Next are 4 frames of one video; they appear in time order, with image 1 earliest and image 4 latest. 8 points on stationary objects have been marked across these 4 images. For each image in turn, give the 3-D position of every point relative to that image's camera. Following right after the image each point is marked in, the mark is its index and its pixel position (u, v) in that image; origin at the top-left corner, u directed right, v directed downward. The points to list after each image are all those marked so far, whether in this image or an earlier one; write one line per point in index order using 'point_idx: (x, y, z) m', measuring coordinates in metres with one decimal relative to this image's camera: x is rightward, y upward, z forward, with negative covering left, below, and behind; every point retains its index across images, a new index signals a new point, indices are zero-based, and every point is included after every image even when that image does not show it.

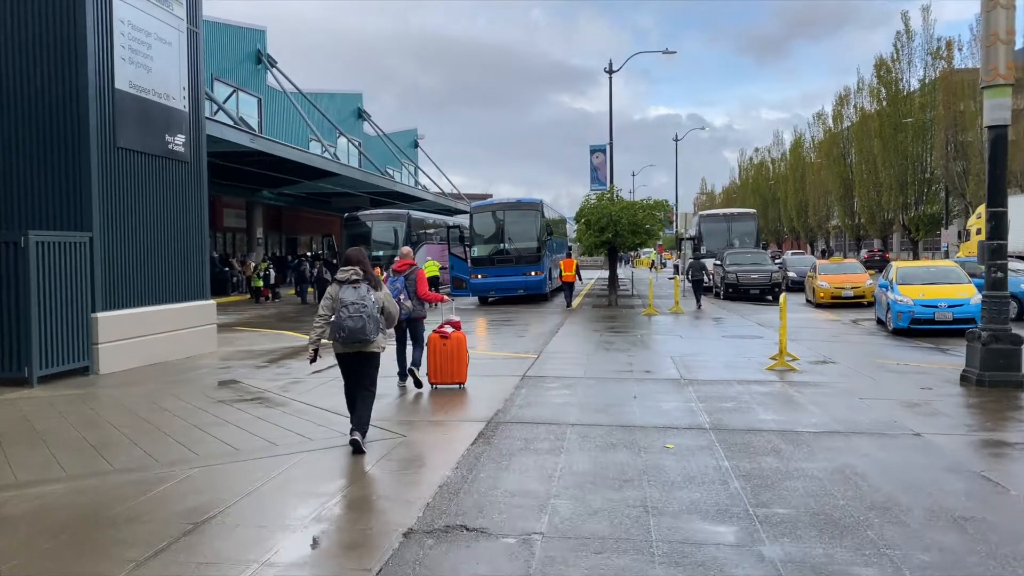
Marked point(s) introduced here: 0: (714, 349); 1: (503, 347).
0: (+3.4, -1.0, +13.5) m
1: (-0.1, -1.0, +14.1) m
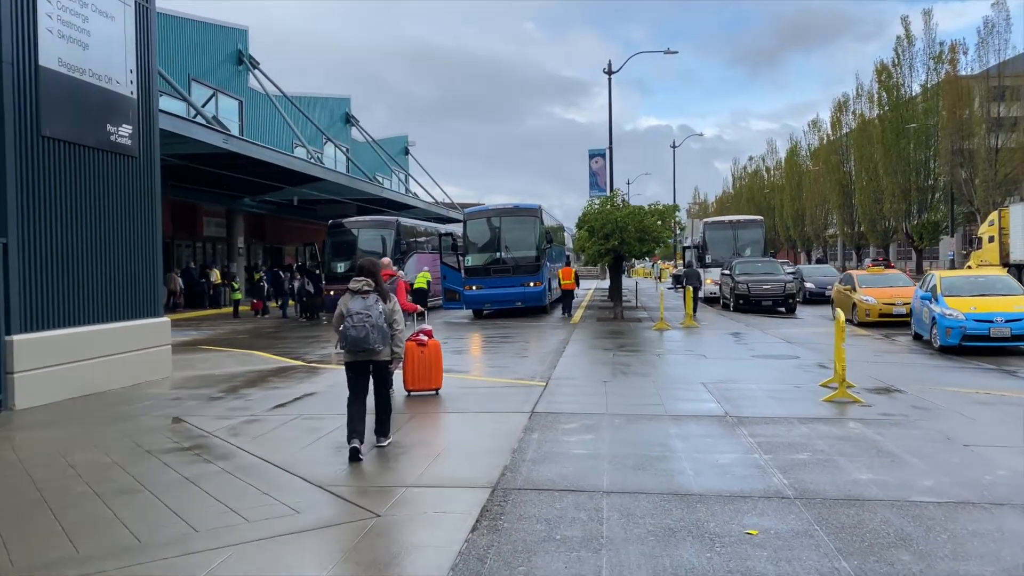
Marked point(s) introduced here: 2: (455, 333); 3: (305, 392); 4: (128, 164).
0: (+3.4, -1.2, +11.6) m
1: (-0.1, -1.2, +12.2) m
2: (-1.4, -1.1, +19.2) m
3: (-2.7, -1.3, +10.5) m
4: (-5.5, +1.8, +11.6) m
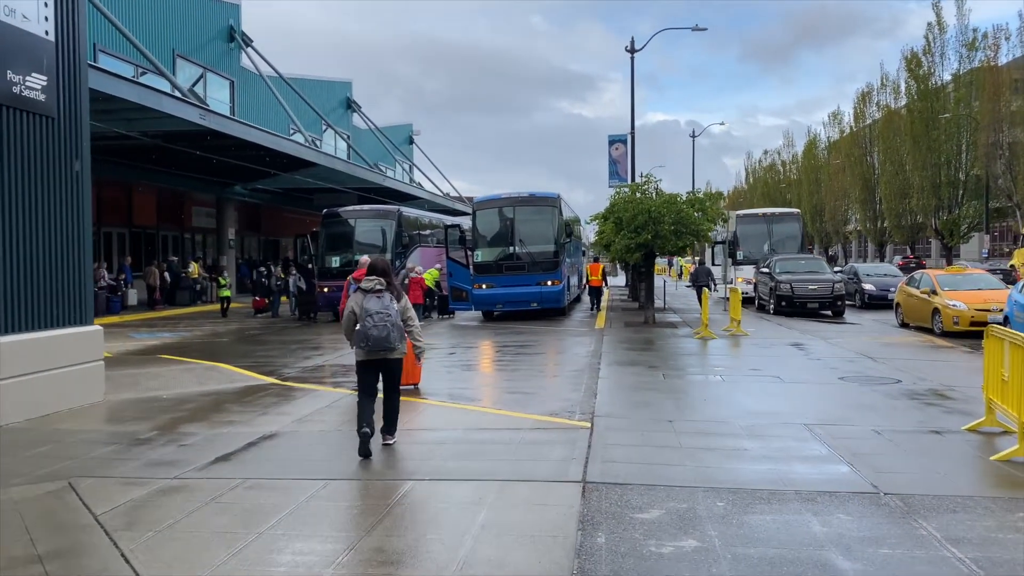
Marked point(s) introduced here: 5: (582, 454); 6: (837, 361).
0: (+3.7, -1.3, +8.9) m
1: (+0.2, -1.3, +9.5) m
2: (-1.0, -1.1, +16.5) m
3: (-2.3, -1.4, +7.8) m
4: (-5.1, +1.8, +8.9) m
5: (+0.6, -1.3, +6.3) m
6: (+5.1, -1.1, +12.7) m
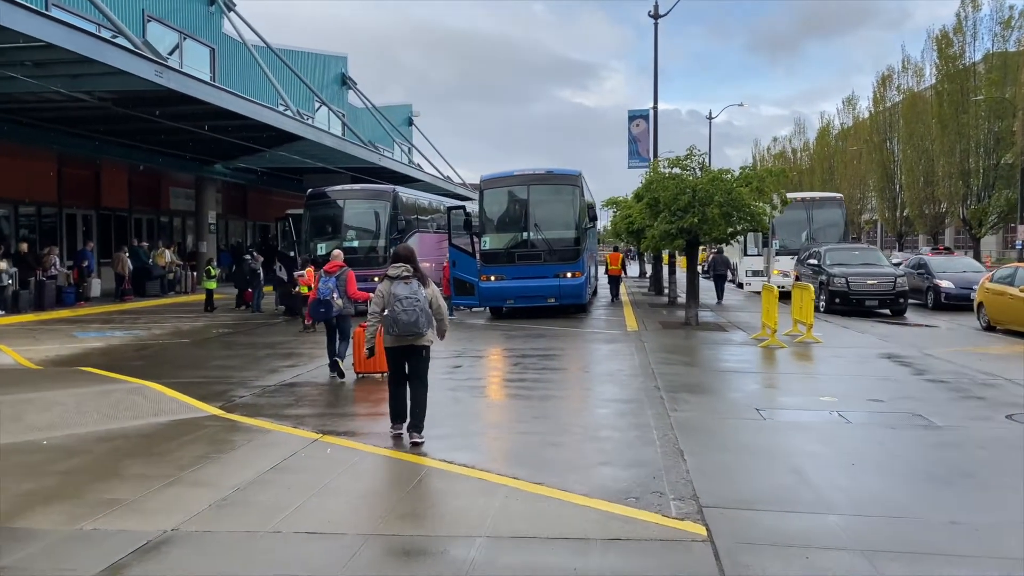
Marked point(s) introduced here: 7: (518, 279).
0: (+4.0, -1.3, +5.8) m
1: (+0.5, -1.3, +6.4) m
2: (-0.7, -1.0, +13.4) m
3: (-2.0, -1.4, +4.7) m
4: (-4.8, +1.8, +5.8) m
5: (+0.9, -1.4, +3.2) m
6: (+5.4, -1.1, +9.6) m
7: (+0.2, +0.2, +18.4) m
